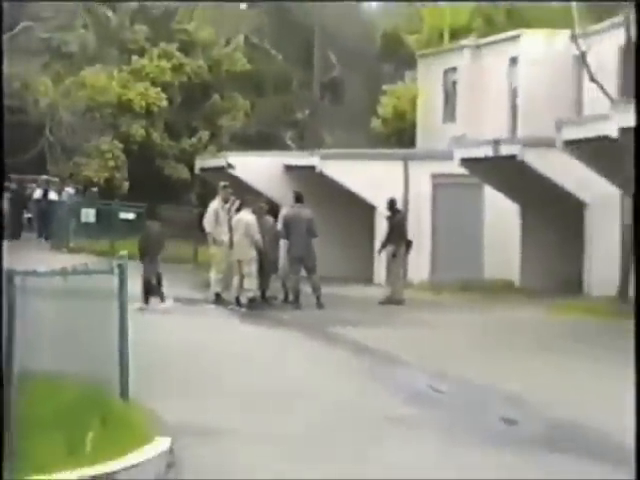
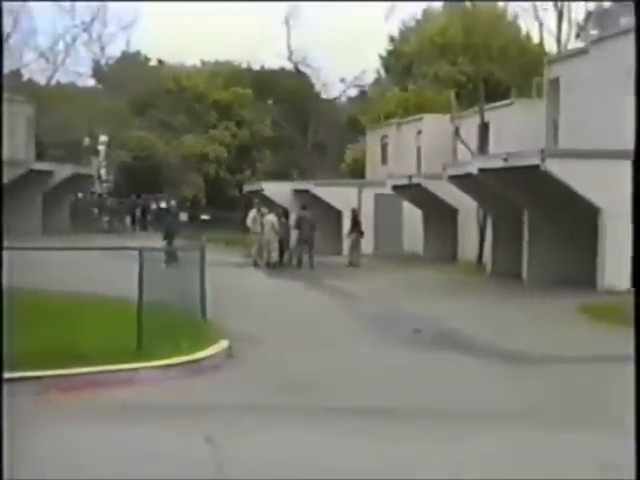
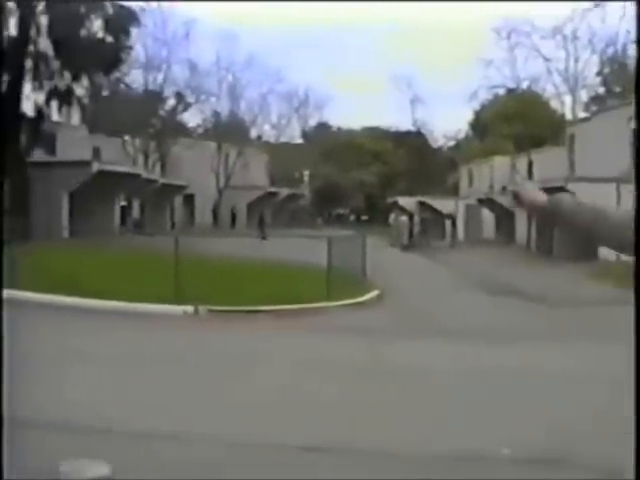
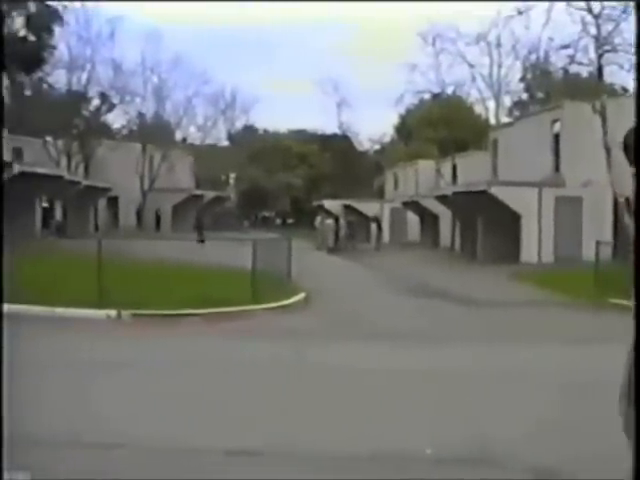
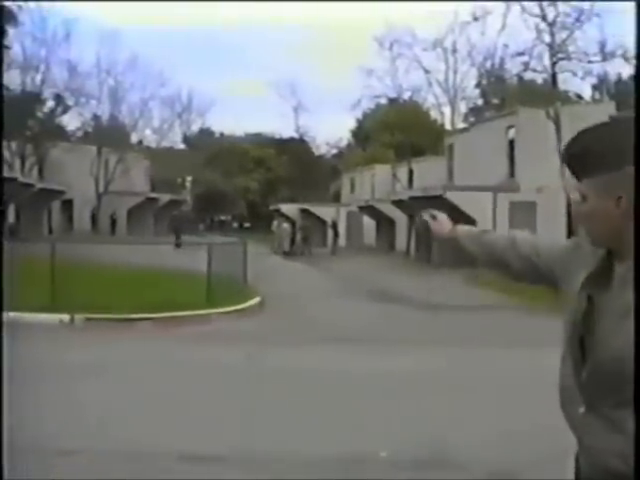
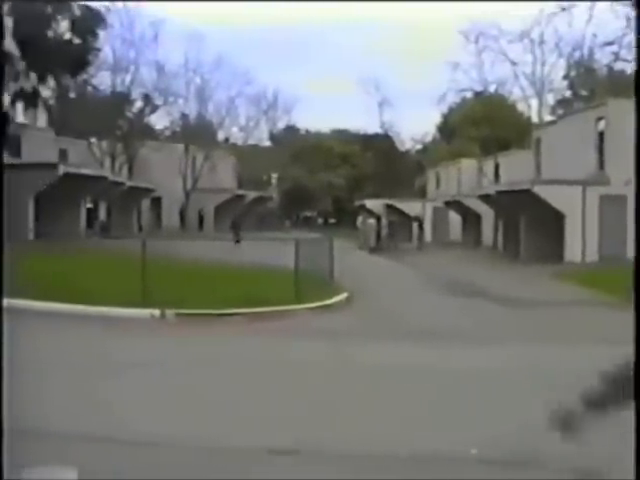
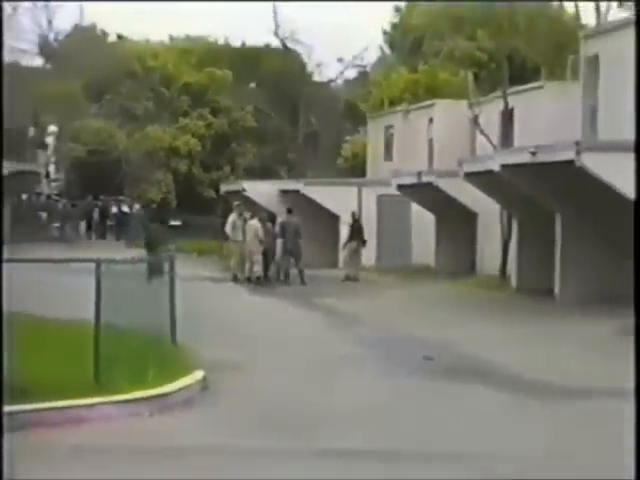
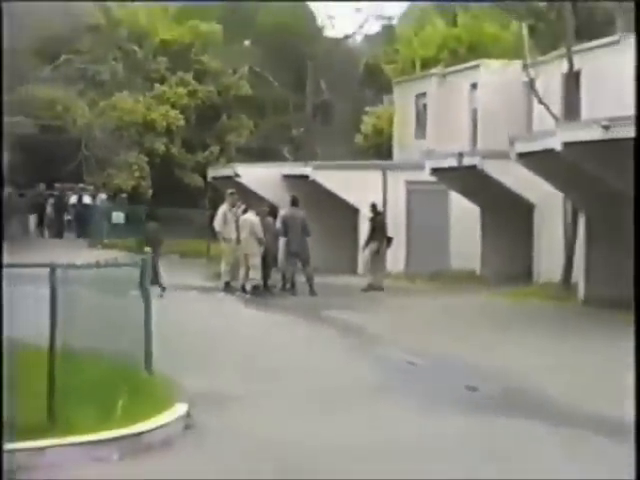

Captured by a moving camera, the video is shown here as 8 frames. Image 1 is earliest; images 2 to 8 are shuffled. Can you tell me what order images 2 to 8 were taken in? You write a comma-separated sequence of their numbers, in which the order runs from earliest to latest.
8, 7, 2, 5, 4, 6, 3
